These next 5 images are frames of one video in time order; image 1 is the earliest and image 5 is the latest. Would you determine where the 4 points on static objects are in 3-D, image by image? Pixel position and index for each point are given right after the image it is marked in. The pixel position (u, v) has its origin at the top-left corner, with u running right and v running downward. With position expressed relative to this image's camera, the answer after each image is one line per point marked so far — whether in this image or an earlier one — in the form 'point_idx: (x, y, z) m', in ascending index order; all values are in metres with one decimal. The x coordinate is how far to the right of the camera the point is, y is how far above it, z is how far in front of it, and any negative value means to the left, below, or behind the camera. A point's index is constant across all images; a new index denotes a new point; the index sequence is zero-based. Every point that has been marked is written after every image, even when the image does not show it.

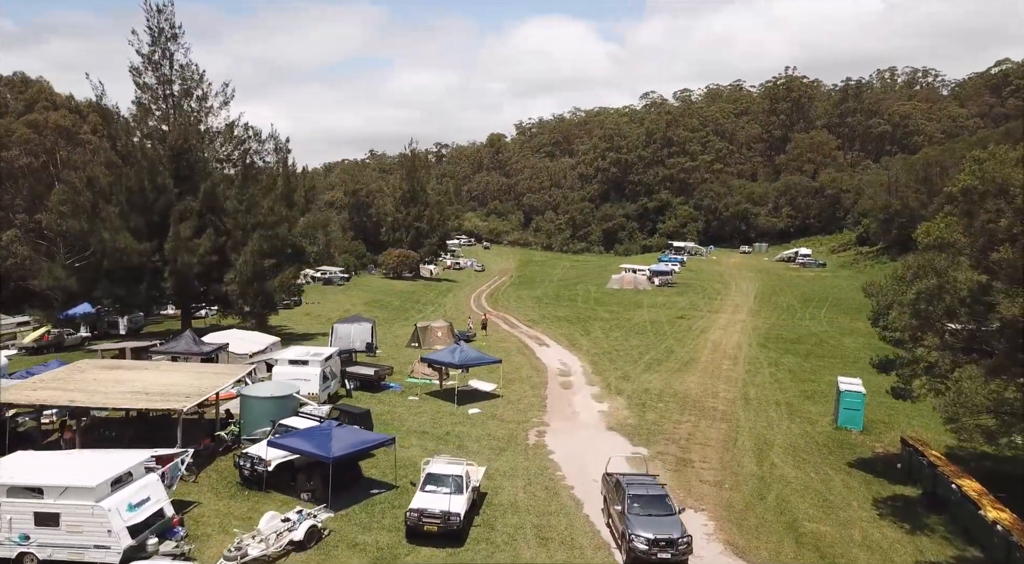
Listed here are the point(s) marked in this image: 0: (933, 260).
0: (+11.0, +0.6, +17.9) m
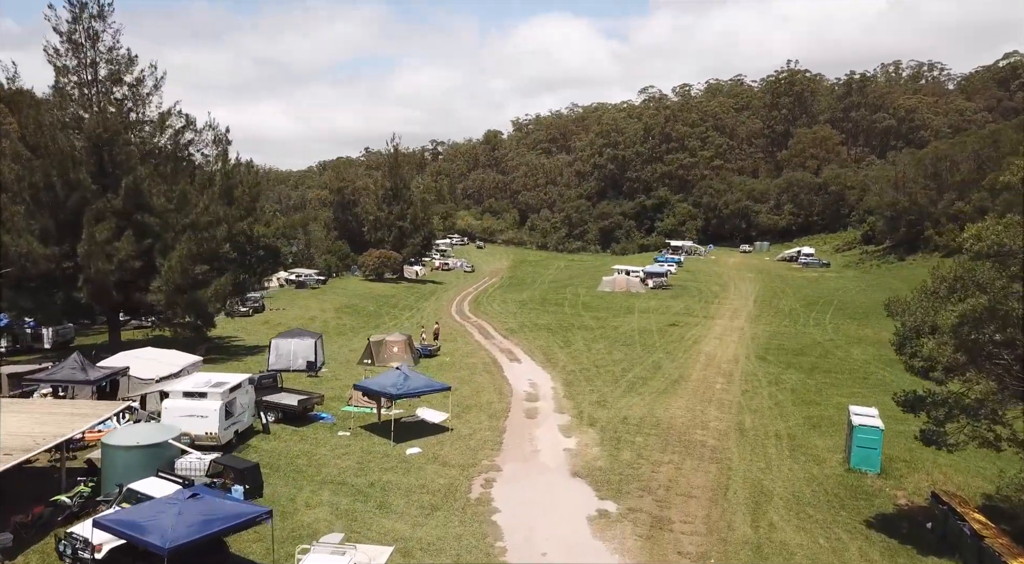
0: (+9.4, +0.2, +13.8) m
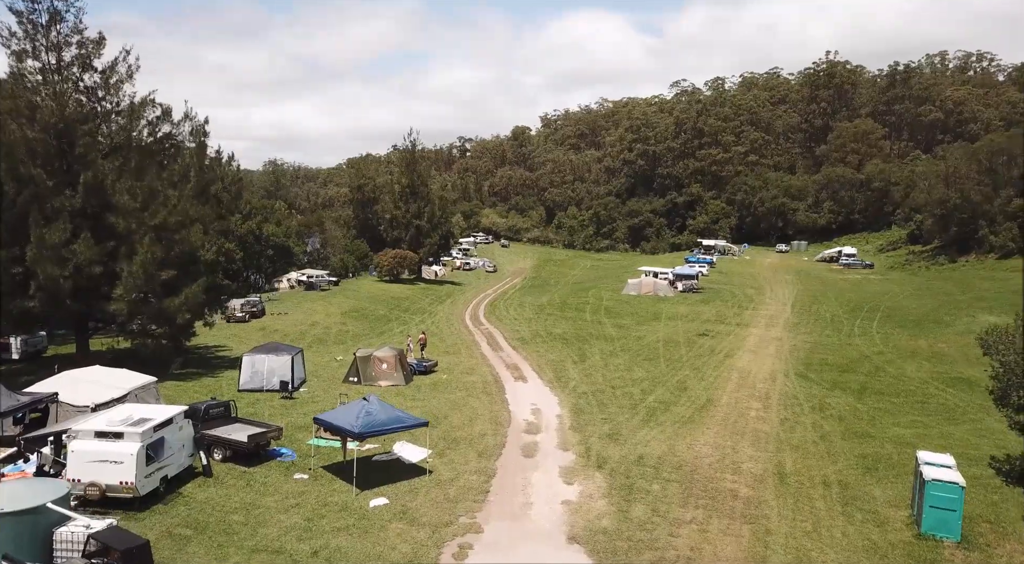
0: (+8.7, -0.2, +9.7) m
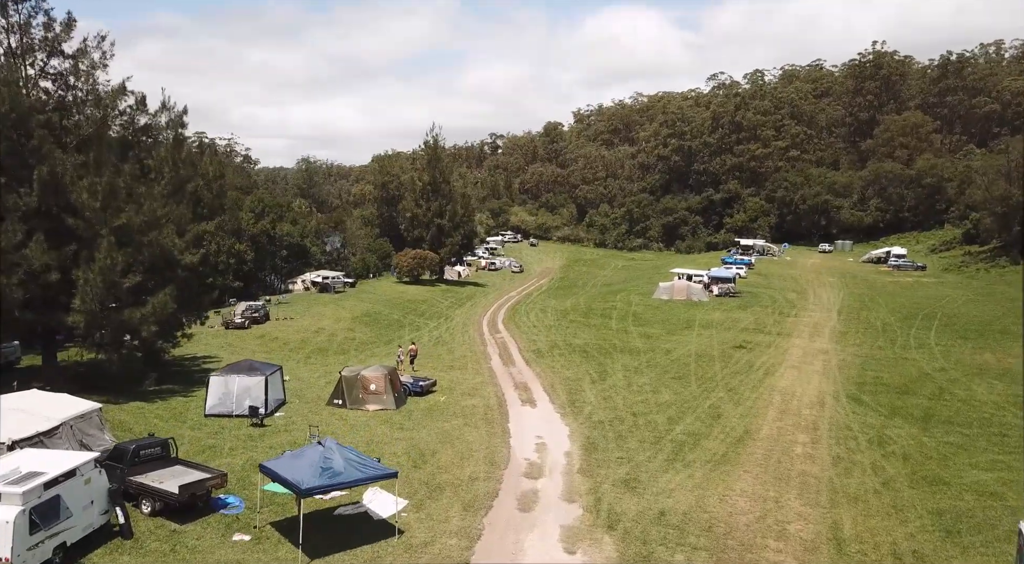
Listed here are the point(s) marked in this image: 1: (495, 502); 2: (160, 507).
0: (+8.1, -0.7, +5.8) m
1: (-0.4, -5.4, +17.1) m
2: (-7.8, -4.9, +15.1) m
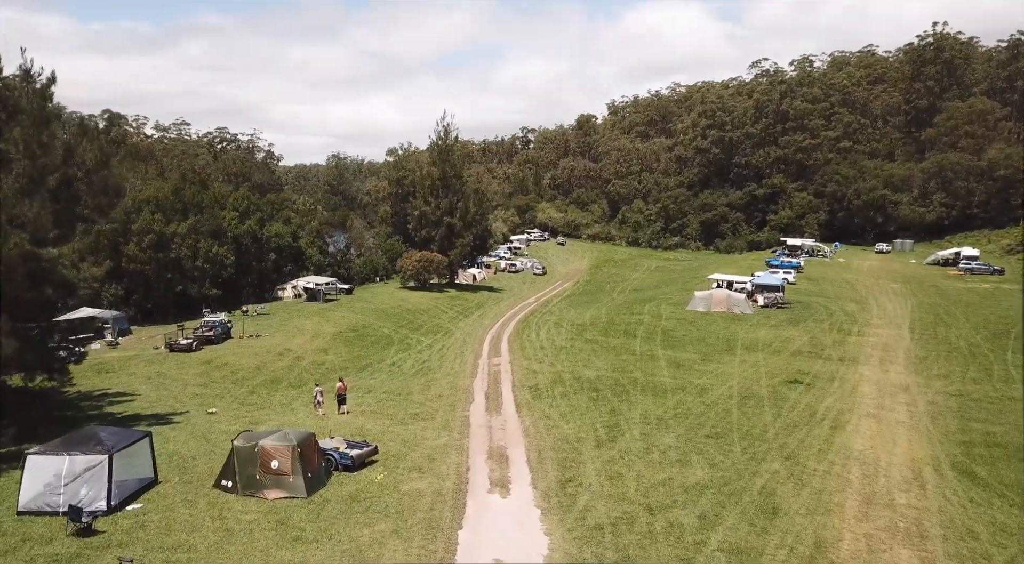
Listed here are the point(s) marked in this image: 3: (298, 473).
0: (+6.1, -1.7, -2.1) m
1: (-1.8, -6.3, +9.6) m
2: (-9.3, -5.8, +8.0) m
3: (-5.3, -4.7, +17.0) m
